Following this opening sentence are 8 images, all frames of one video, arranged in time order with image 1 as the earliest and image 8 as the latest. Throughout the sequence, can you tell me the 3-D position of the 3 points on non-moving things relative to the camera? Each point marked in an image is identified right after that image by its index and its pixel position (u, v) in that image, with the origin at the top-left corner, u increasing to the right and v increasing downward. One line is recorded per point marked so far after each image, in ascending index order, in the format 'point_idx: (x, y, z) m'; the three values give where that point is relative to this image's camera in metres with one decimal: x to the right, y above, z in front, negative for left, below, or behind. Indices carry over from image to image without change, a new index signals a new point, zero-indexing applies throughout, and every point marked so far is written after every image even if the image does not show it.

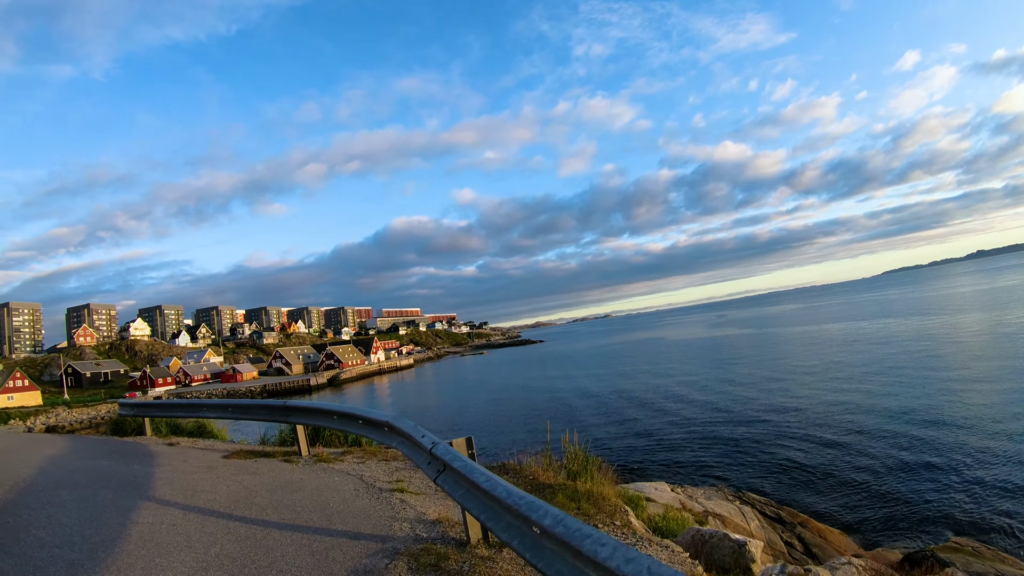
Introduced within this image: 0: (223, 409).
0: (-5.0, -2.1, +8.7) m
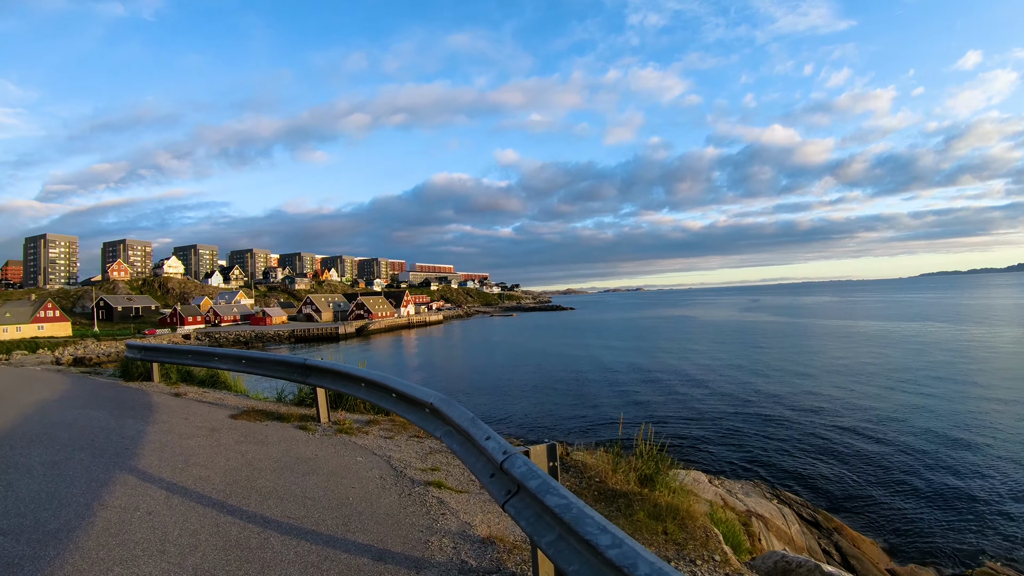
0: (-4.1, -1.1, +7.5) m
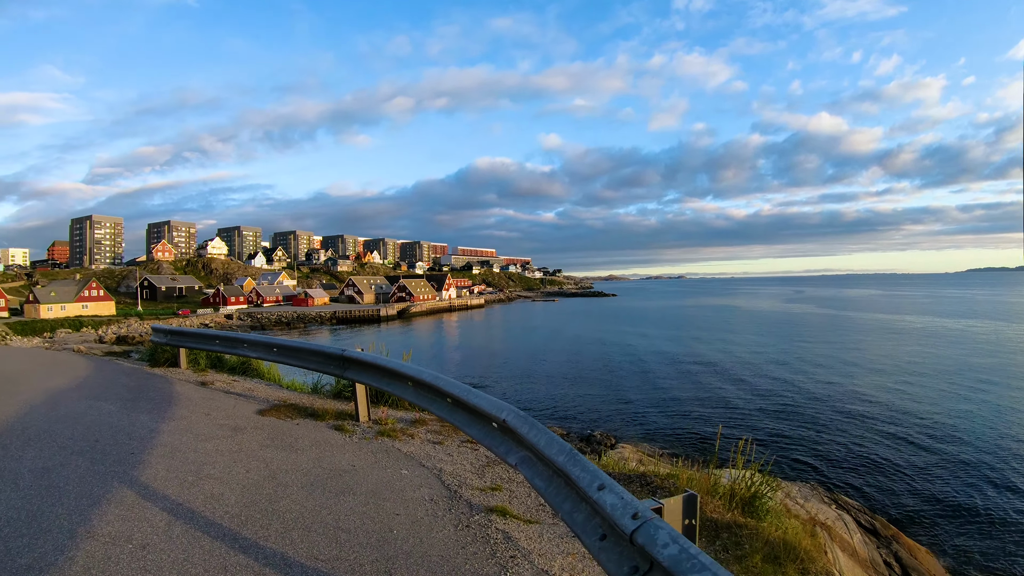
0: (-3.2, -0.8, +6.7) m
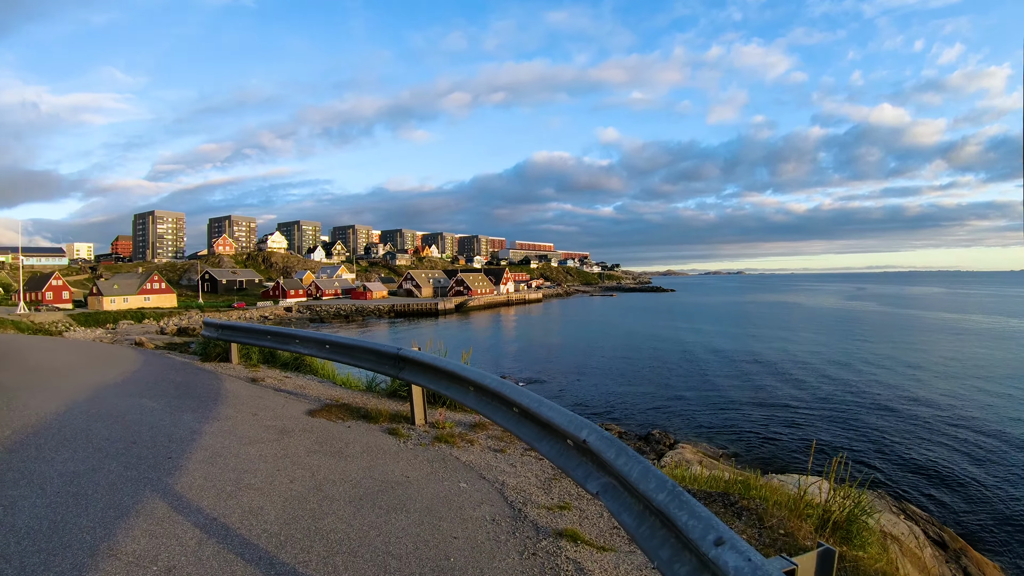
0: (-2.4, -0.7, +6.3) m
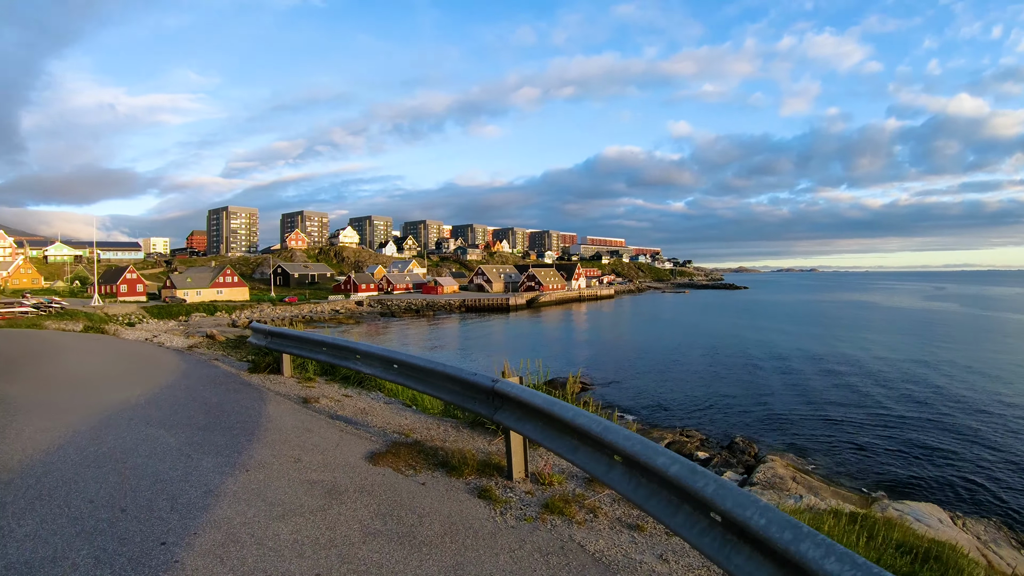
0: (-1.2, -0.7, +4.9) m
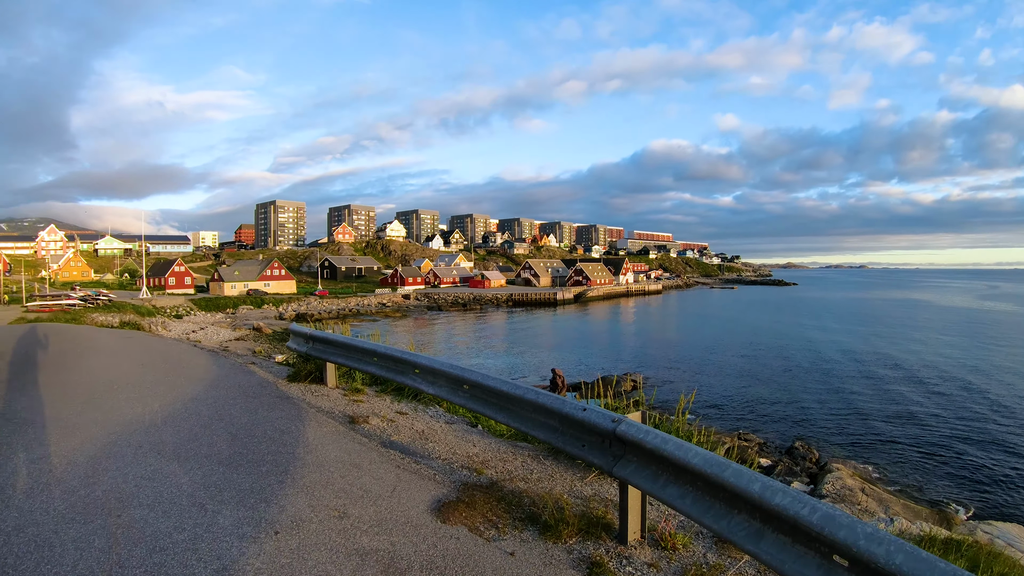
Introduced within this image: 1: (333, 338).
0: (-0.6, -0.6, +4.2) m
1: (-1.8, -0.4, +5.2) m
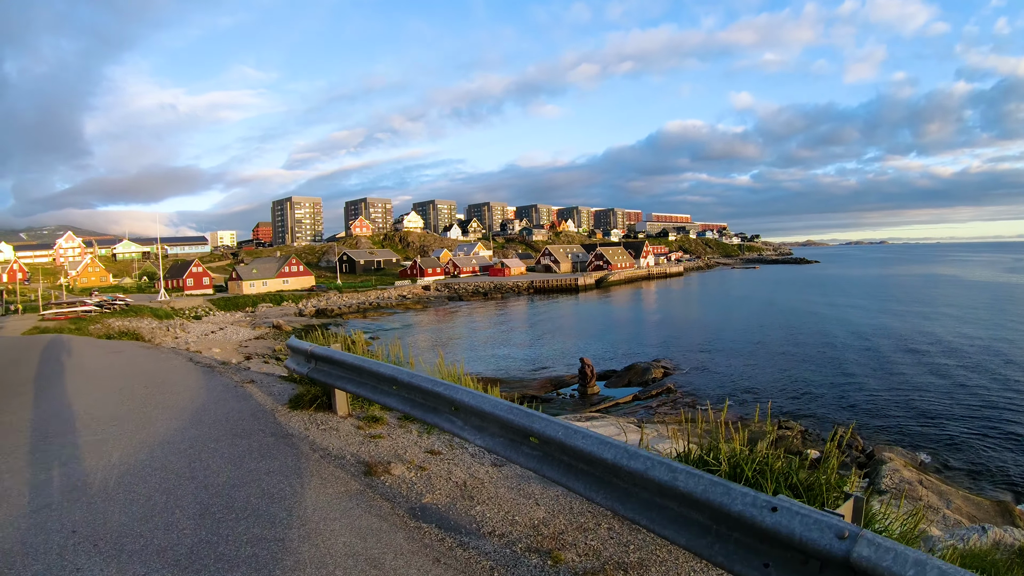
0: (-0.3, -0.5, +3.8) m
1: (-1.5, -0.3, +4.9) m
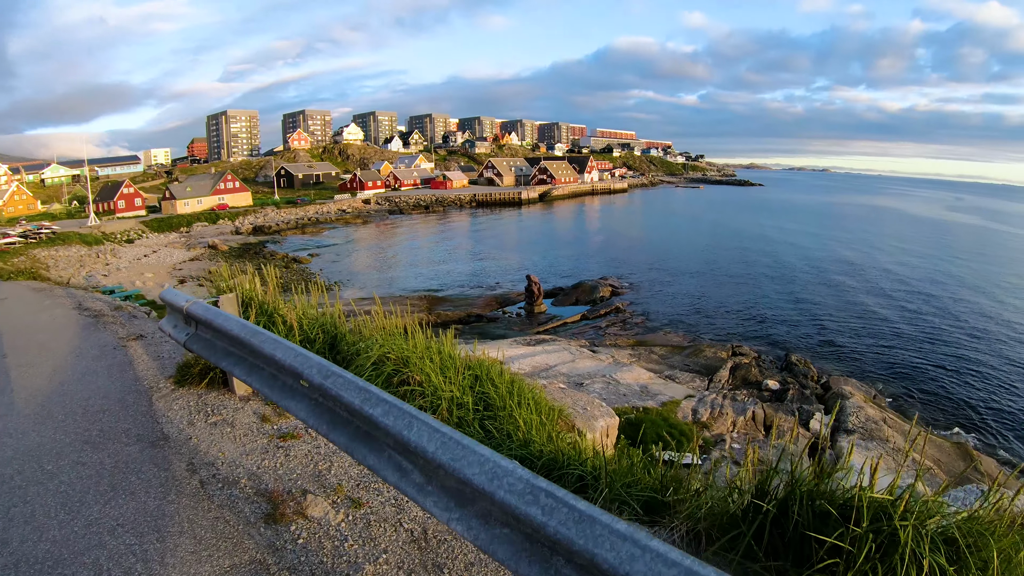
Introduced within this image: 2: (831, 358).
0: (-0.8, -0.1, +4.0) m
1: (-2.0, +0.3, +4.9) m
2: (+10.0, -2.3, +15.6) m
